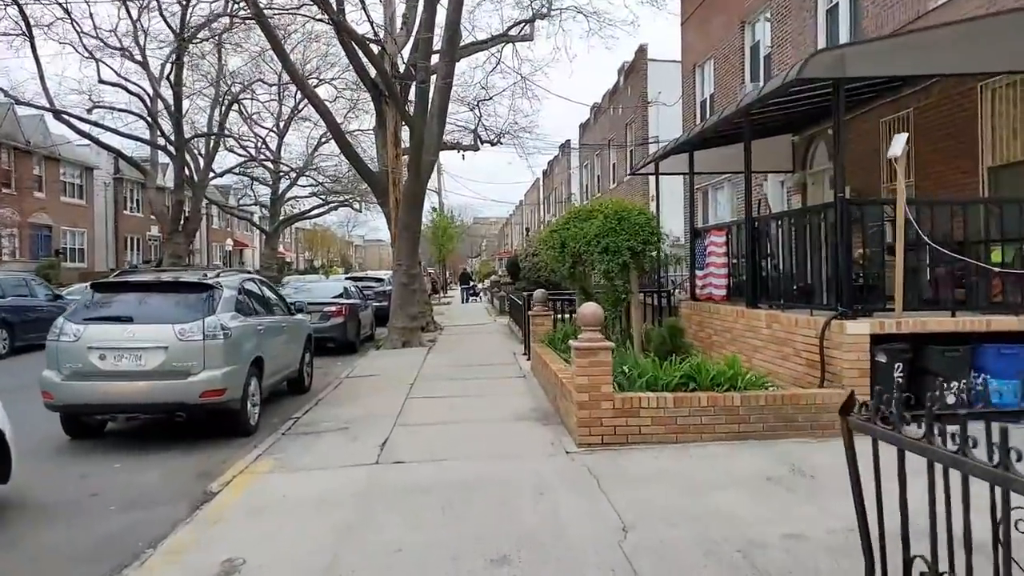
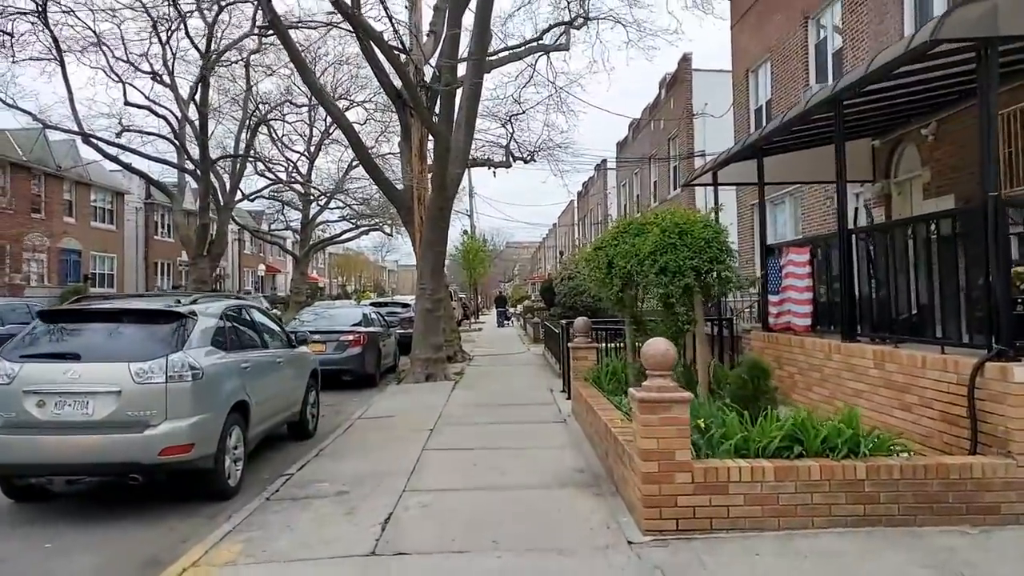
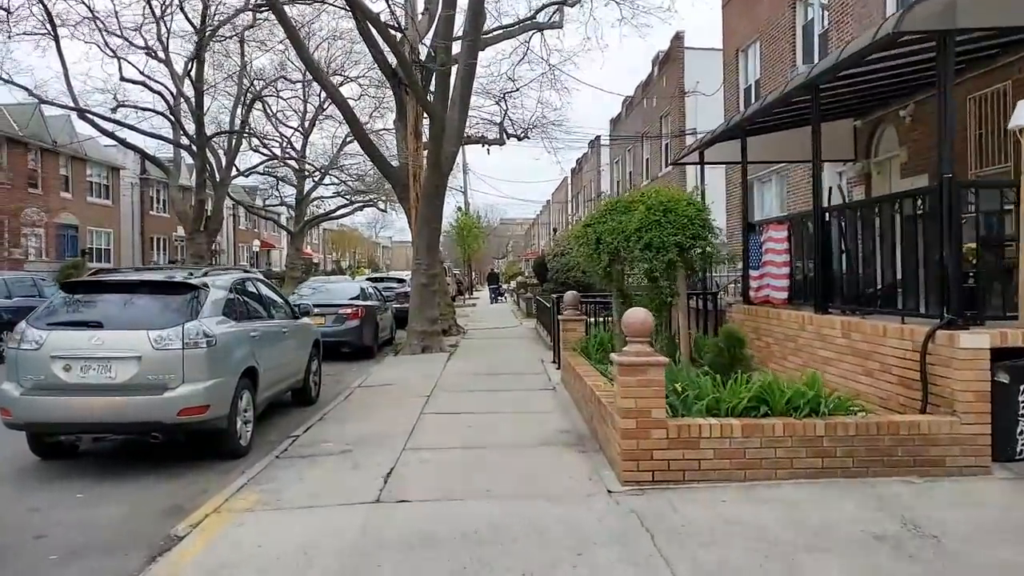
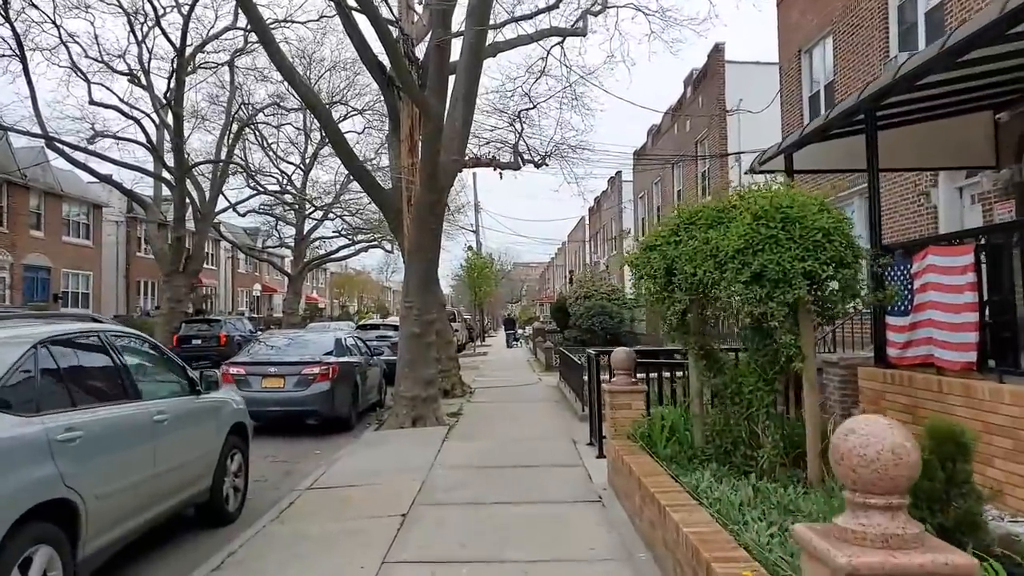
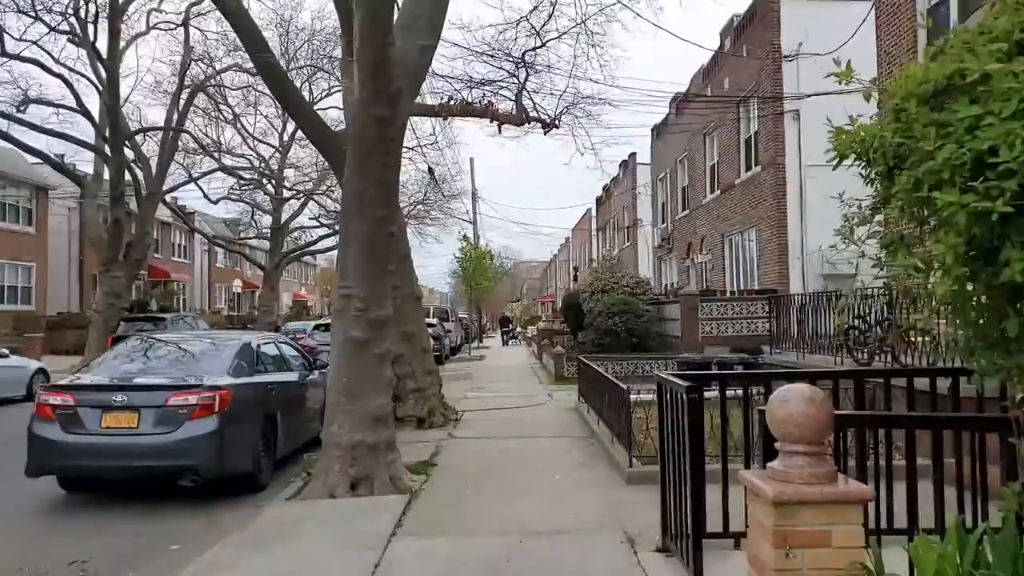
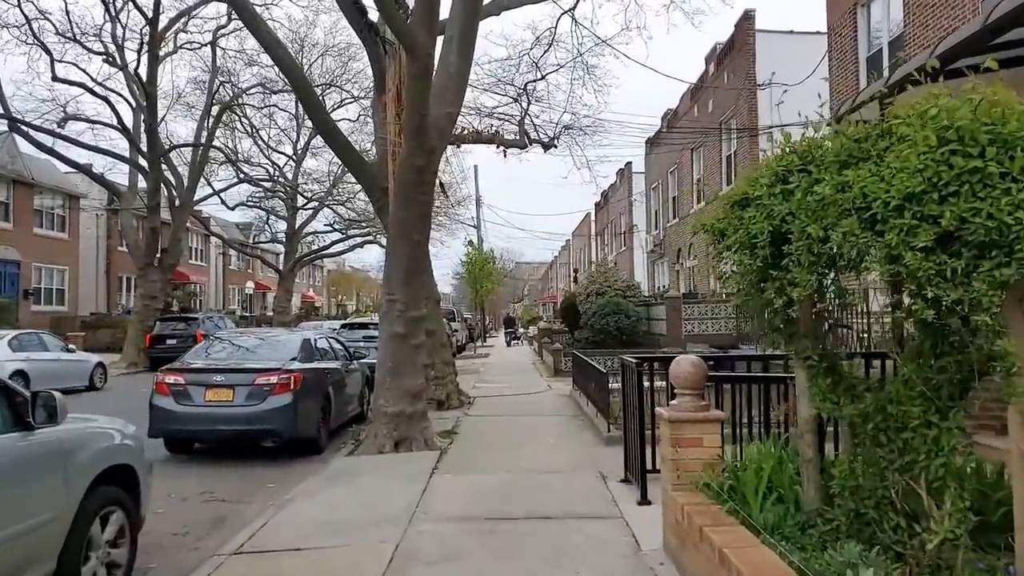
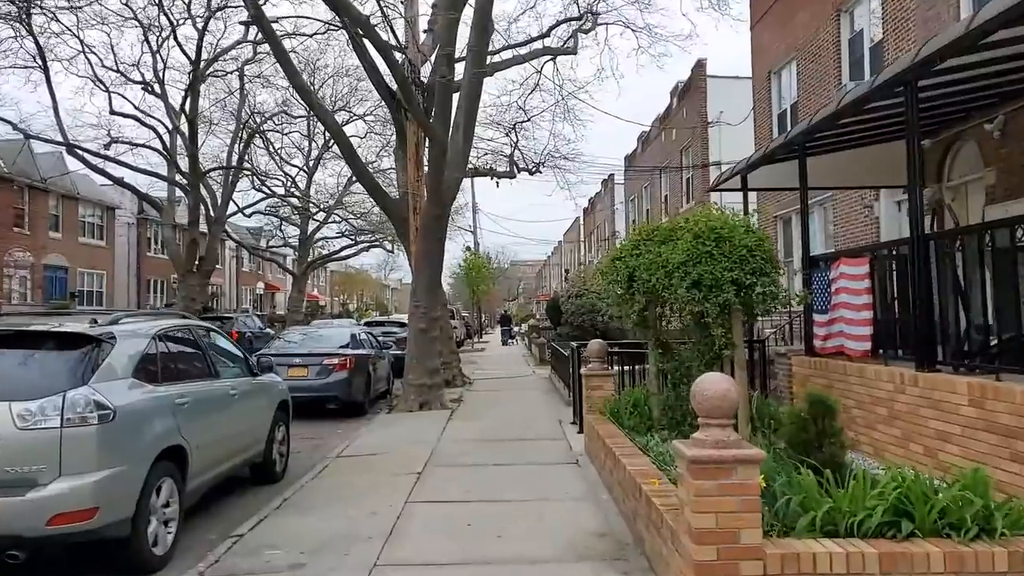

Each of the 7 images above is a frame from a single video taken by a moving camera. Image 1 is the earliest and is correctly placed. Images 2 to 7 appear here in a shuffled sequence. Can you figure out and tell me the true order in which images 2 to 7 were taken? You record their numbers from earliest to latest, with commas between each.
3, 2, 7, 4, 6, 5
